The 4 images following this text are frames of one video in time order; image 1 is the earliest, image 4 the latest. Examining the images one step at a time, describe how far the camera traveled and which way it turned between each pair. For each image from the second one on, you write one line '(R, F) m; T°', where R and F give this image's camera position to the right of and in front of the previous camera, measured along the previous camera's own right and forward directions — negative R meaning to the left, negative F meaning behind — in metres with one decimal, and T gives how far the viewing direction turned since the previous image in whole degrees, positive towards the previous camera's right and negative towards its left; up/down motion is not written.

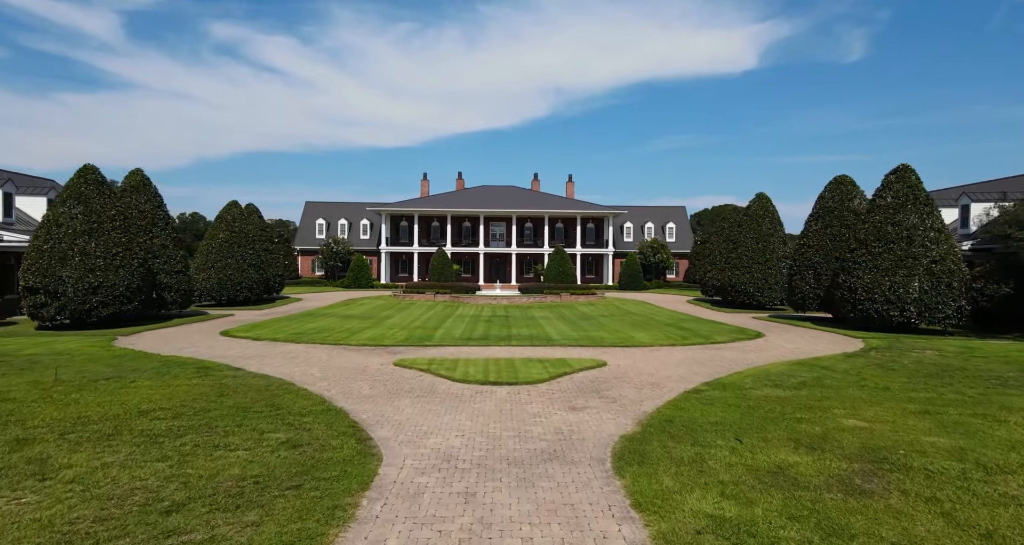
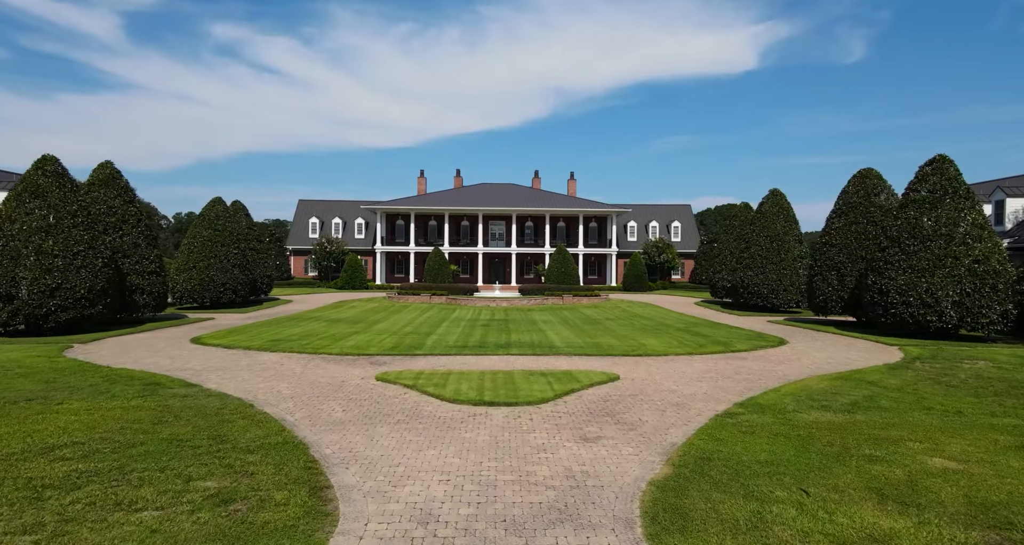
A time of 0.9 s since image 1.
(0.0, +1.6) m; 0°
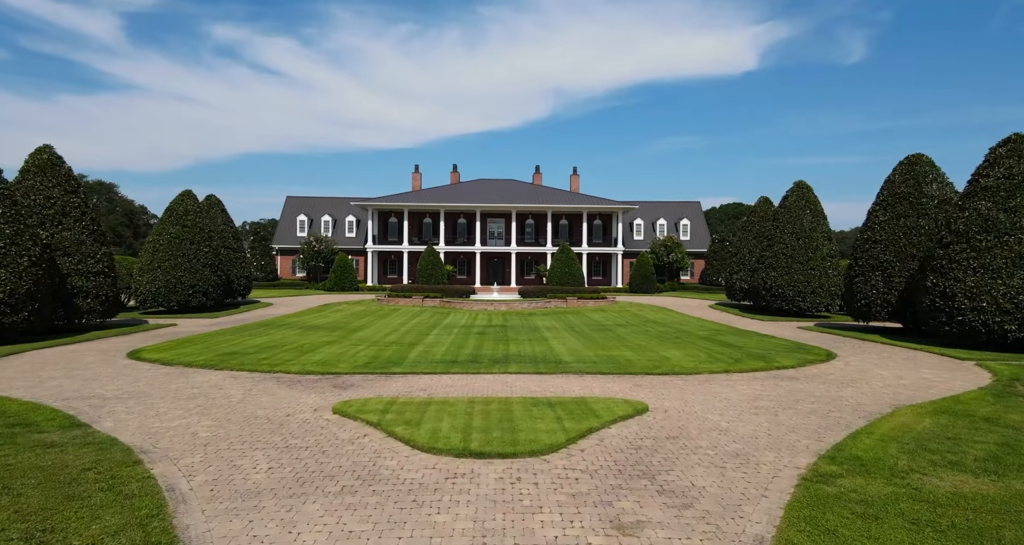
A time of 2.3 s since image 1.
(0.0, +2.5) m; 0°
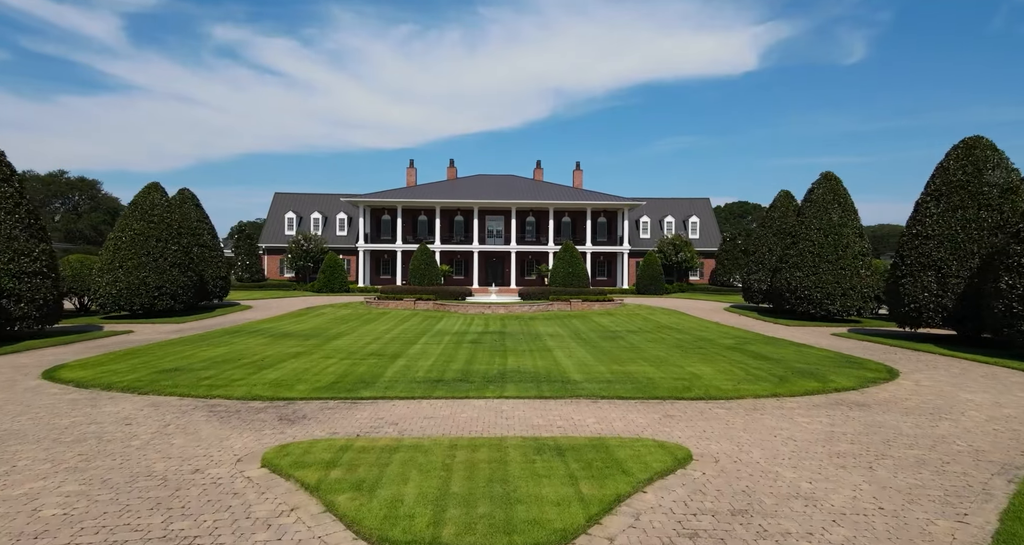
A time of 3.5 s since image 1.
(+0.1, +2.3) m; 0°
